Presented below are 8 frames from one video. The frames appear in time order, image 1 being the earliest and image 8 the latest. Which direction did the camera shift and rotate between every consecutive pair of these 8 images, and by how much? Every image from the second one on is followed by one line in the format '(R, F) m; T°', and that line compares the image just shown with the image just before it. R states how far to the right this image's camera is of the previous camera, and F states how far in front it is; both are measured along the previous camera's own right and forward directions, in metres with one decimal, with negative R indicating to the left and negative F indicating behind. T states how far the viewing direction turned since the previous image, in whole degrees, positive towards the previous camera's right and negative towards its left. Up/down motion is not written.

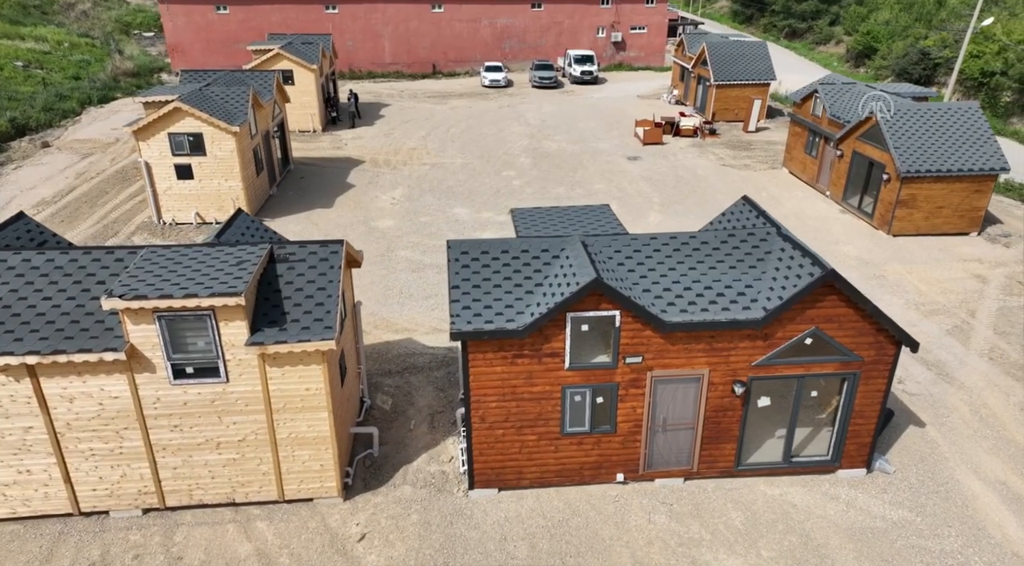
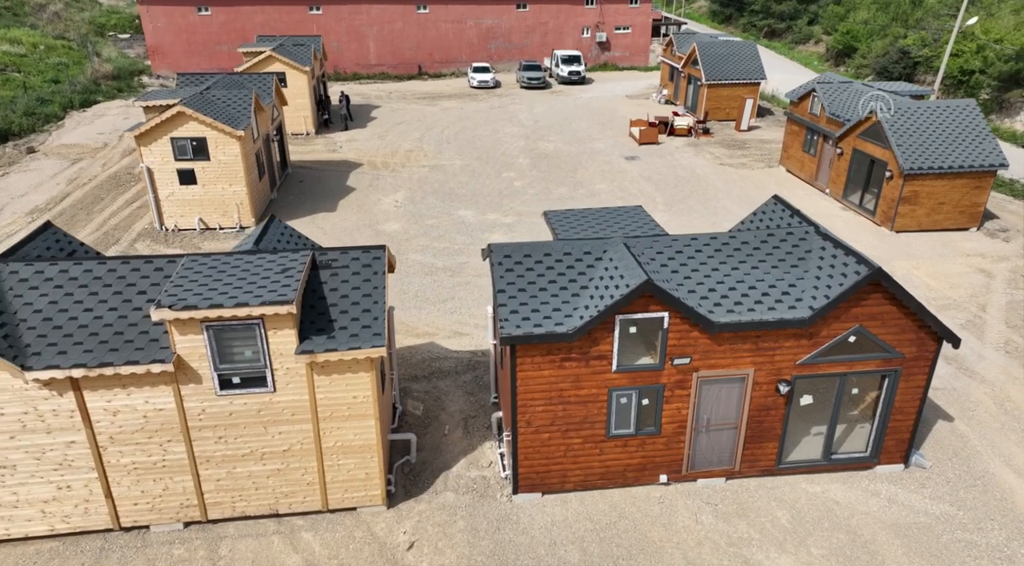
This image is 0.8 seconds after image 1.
(-1.0, +0.1) m; +2°
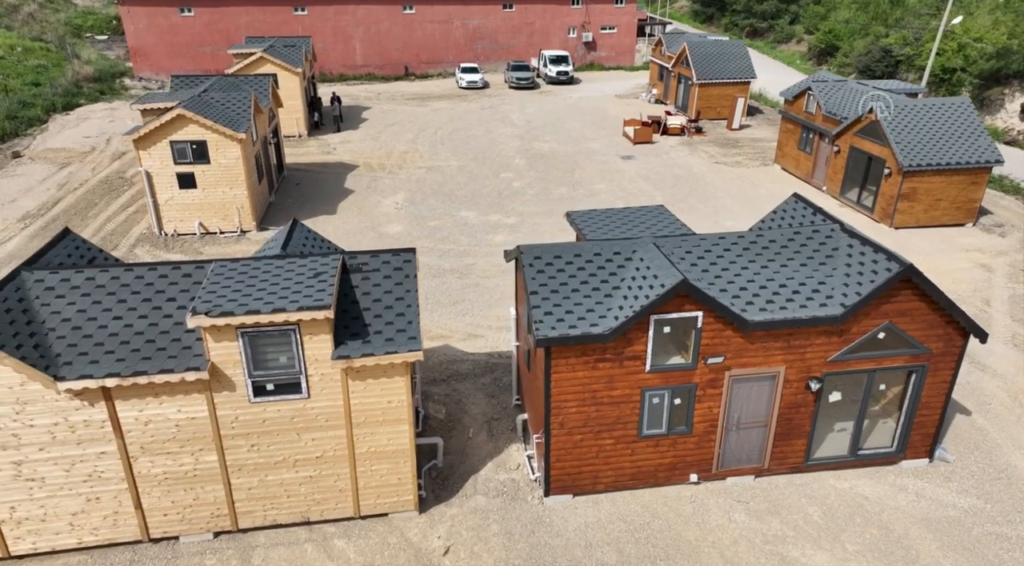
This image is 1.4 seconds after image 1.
(-0.8, +0.1) m; +2°
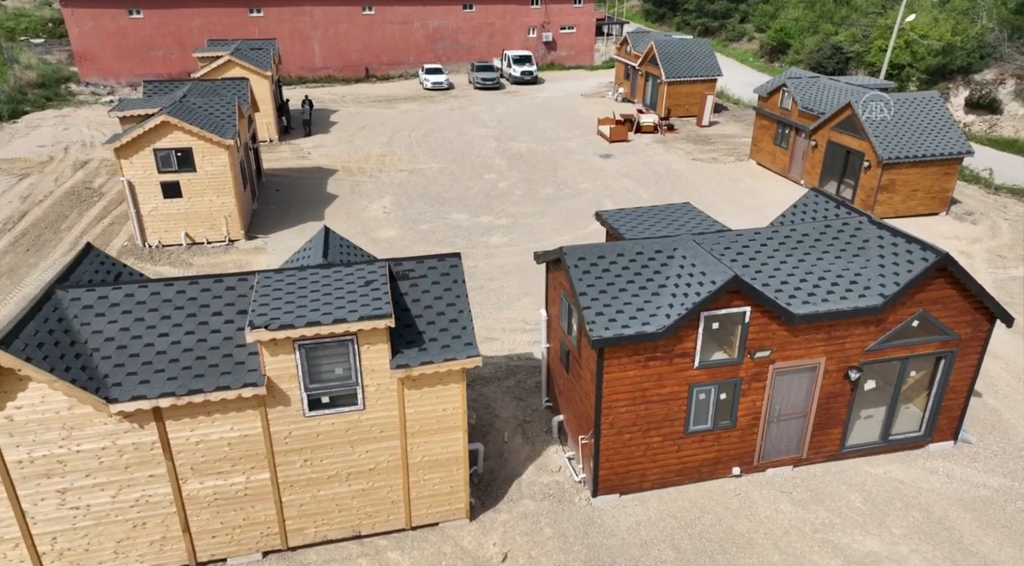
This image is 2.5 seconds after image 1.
(-1.4, +0.1) m; +4°
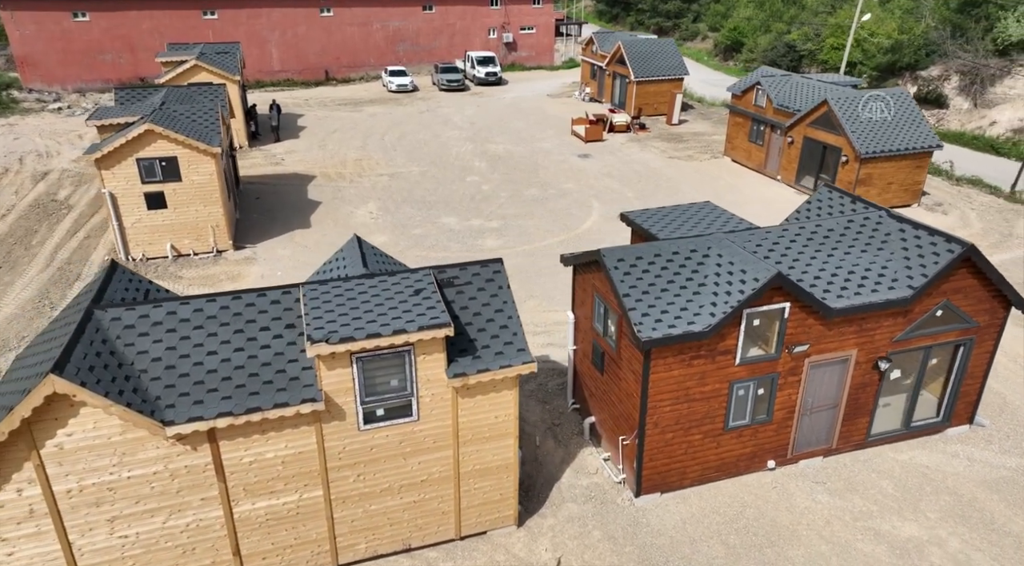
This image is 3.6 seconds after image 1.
(-1.4, +0.1) m; +4°
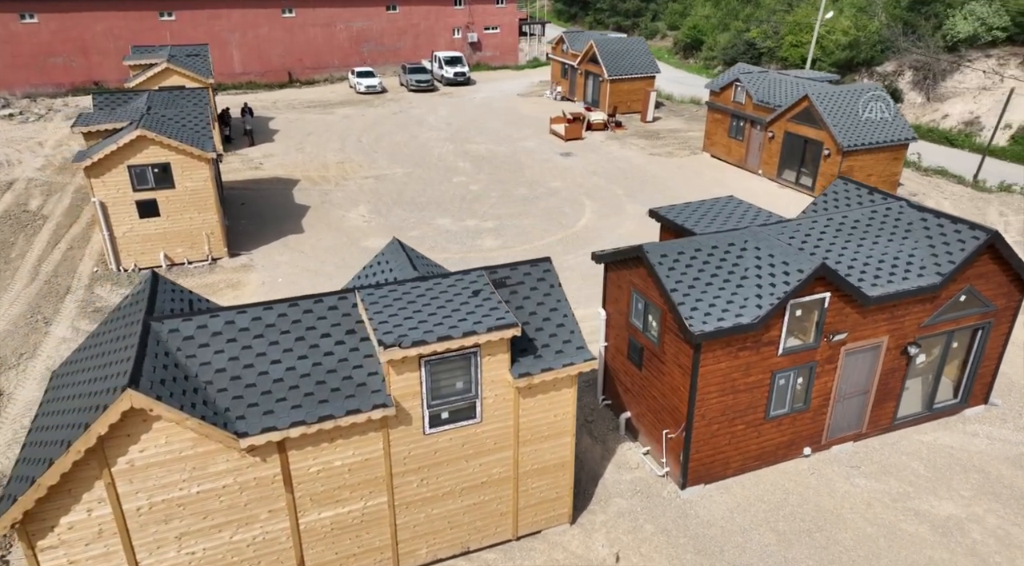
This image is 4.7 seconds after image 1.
(-1.4, 0.0) m; +3°
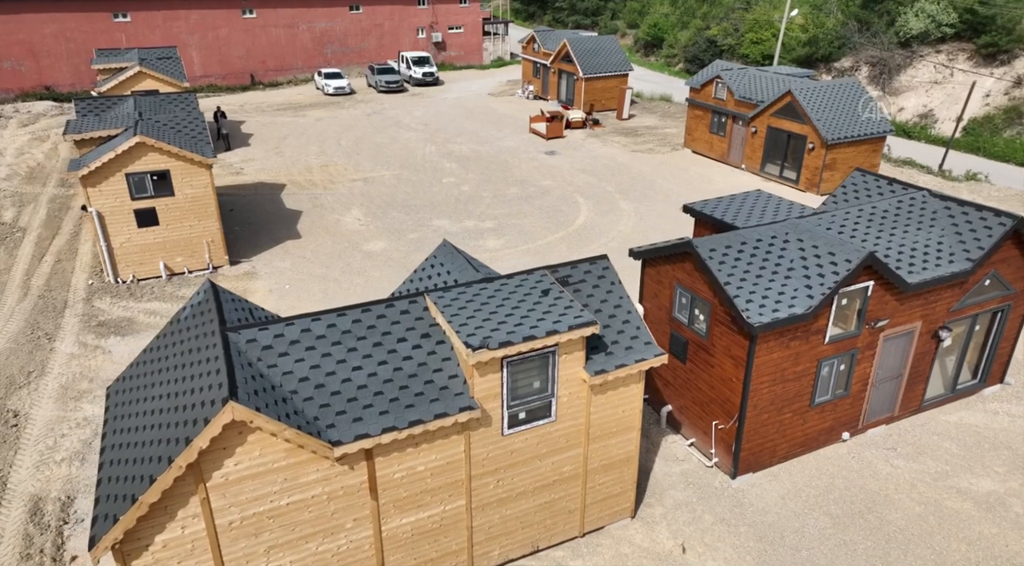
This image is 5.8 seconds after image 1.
(-1.6, 0.0) m; +4°
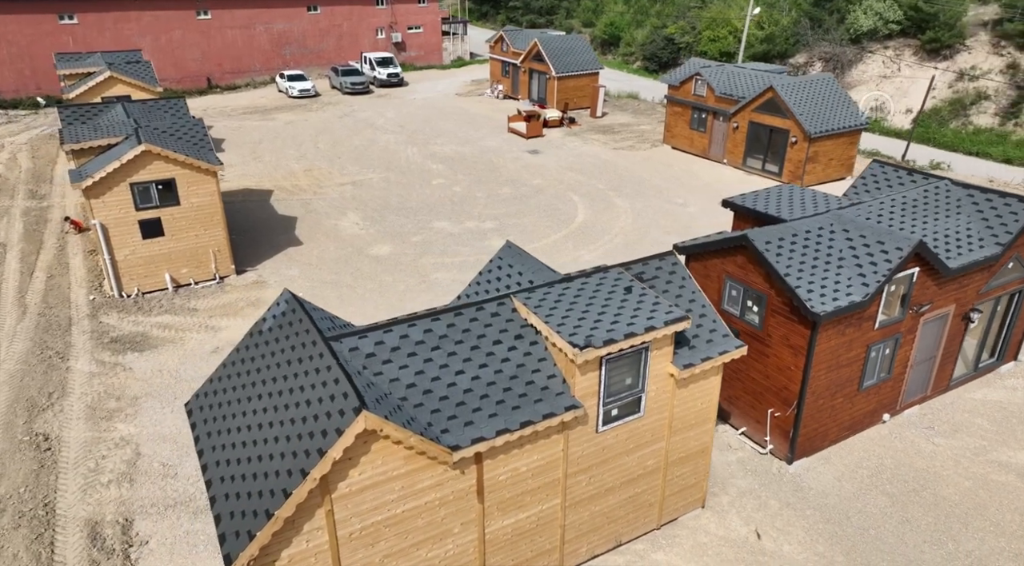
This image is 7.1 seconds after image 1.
(-1.9, 0.0) m; +4°
